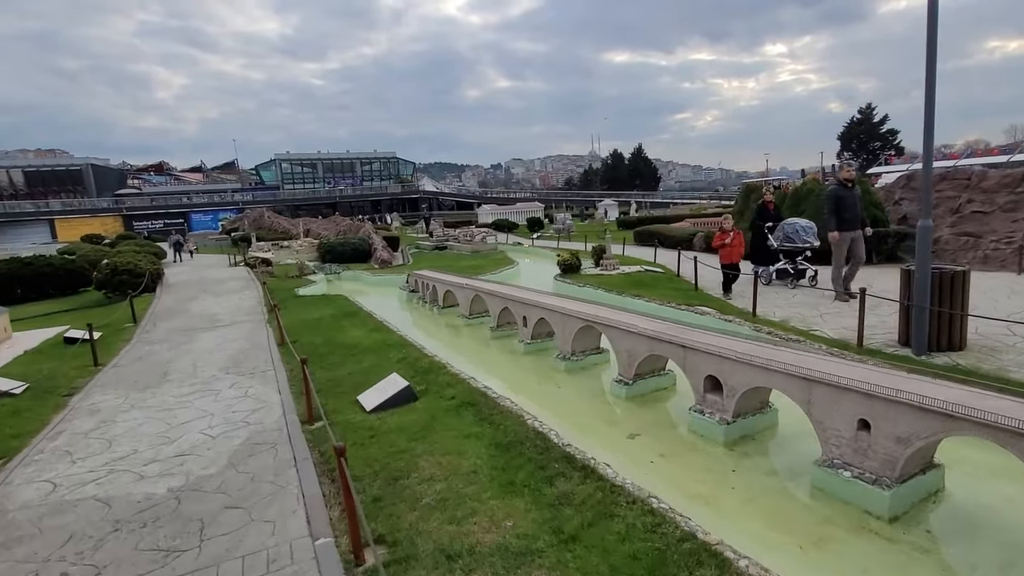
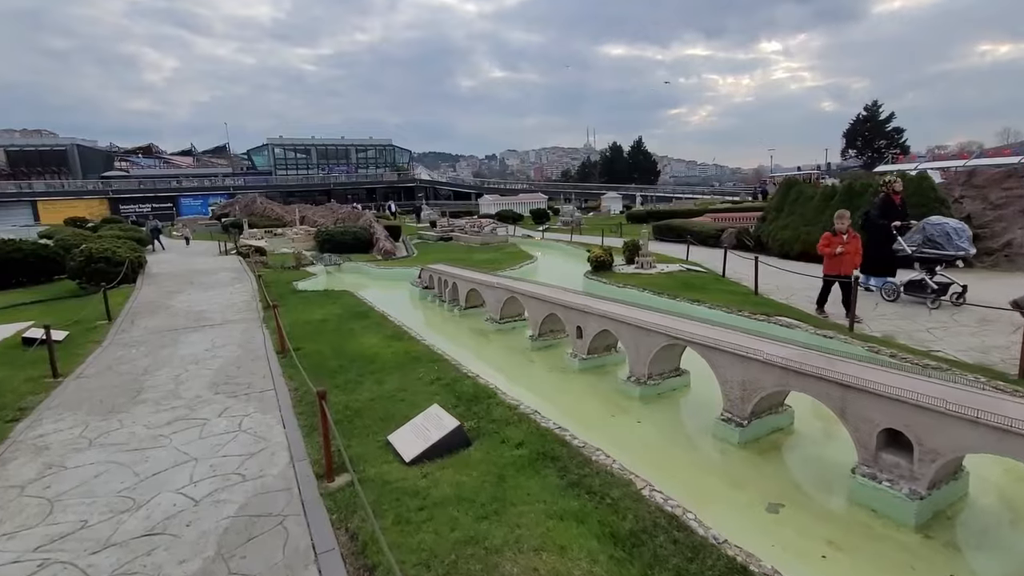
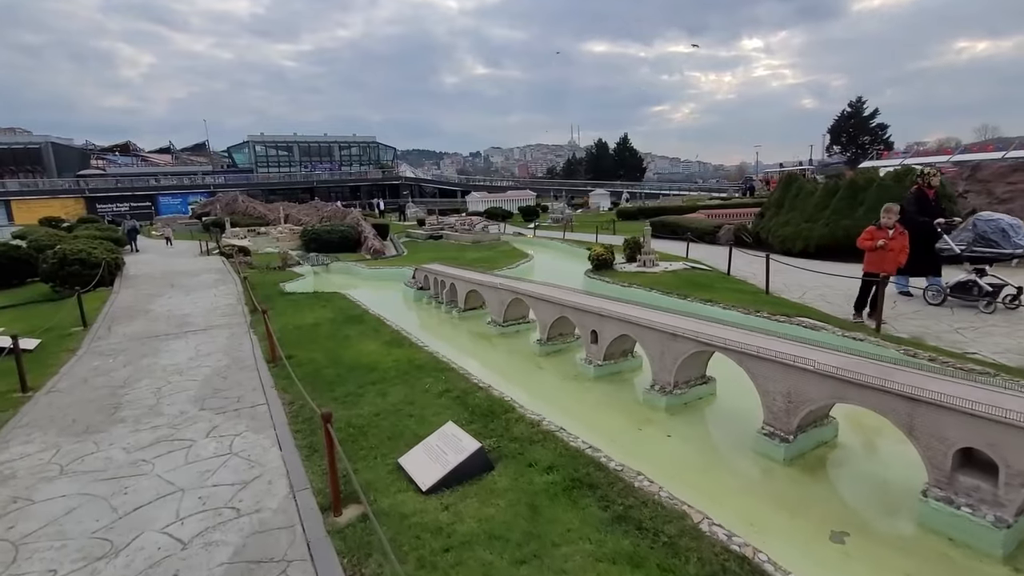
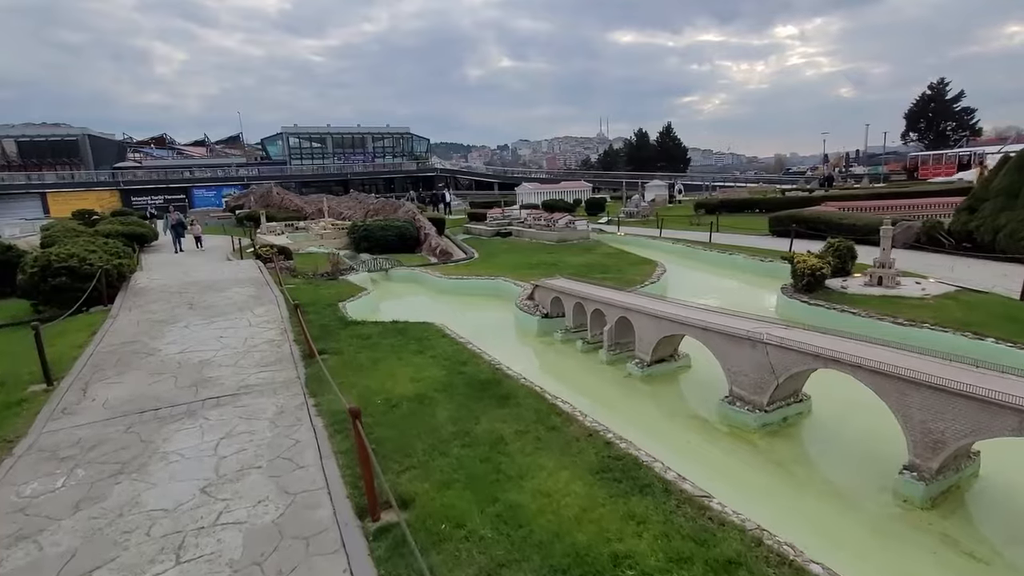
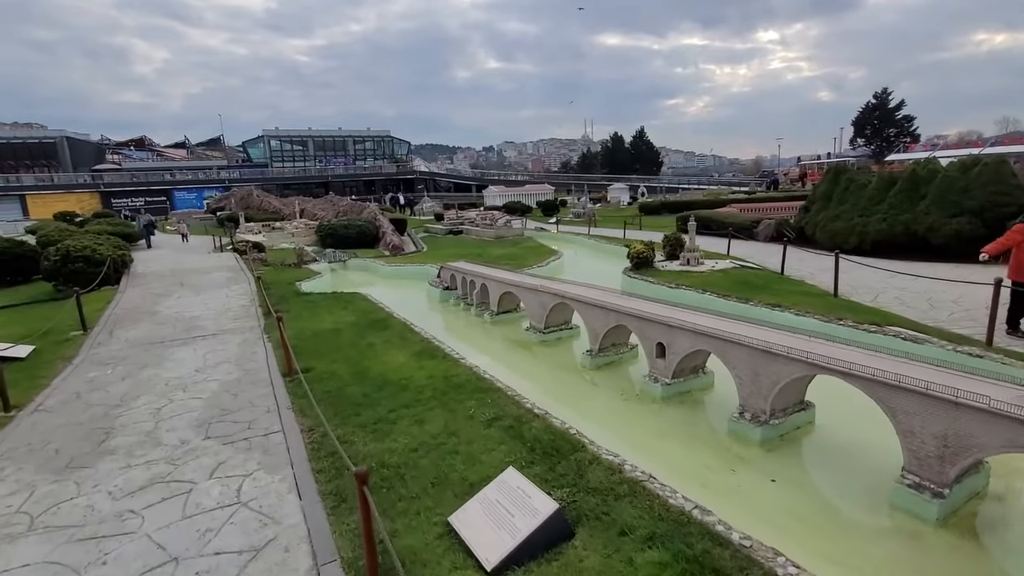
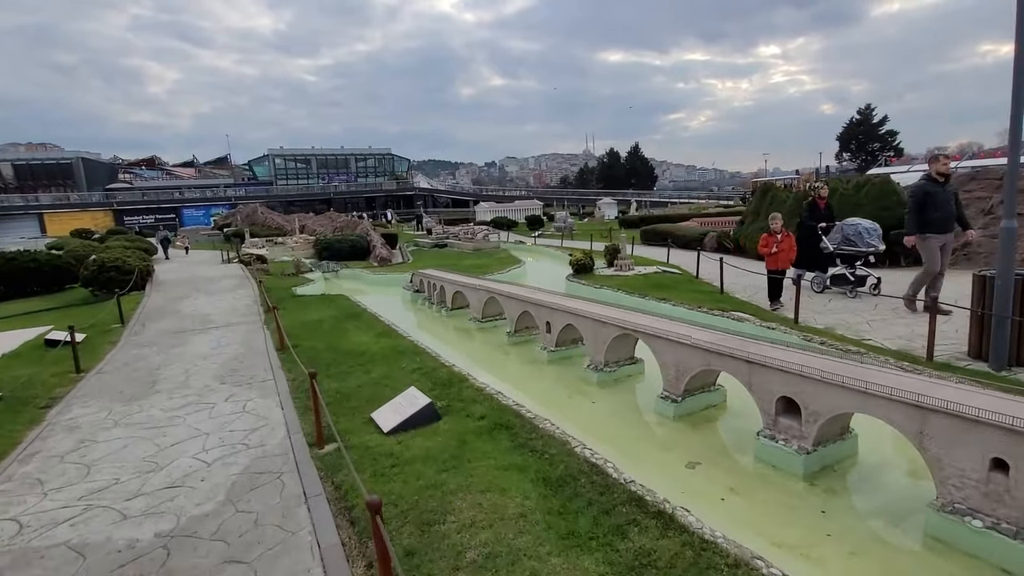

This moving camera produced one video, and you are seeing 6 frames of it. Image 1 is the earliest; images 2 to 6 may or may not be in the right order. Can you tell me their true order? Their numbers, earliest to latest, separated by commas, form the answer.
6, 2, 3, 5, 4
